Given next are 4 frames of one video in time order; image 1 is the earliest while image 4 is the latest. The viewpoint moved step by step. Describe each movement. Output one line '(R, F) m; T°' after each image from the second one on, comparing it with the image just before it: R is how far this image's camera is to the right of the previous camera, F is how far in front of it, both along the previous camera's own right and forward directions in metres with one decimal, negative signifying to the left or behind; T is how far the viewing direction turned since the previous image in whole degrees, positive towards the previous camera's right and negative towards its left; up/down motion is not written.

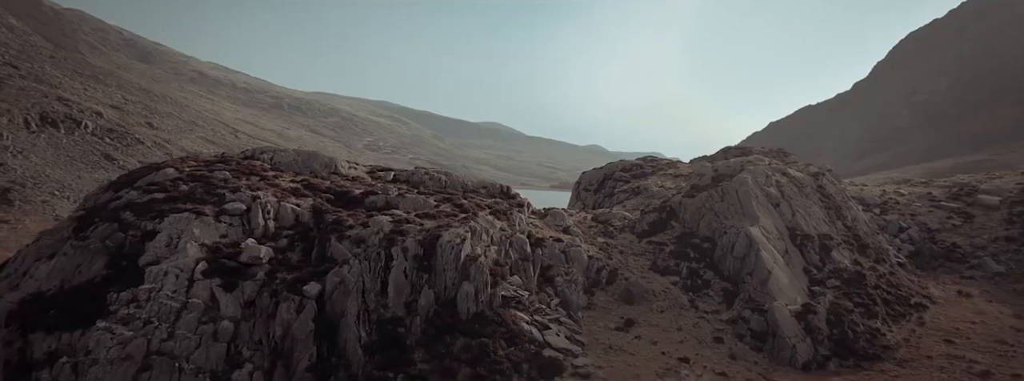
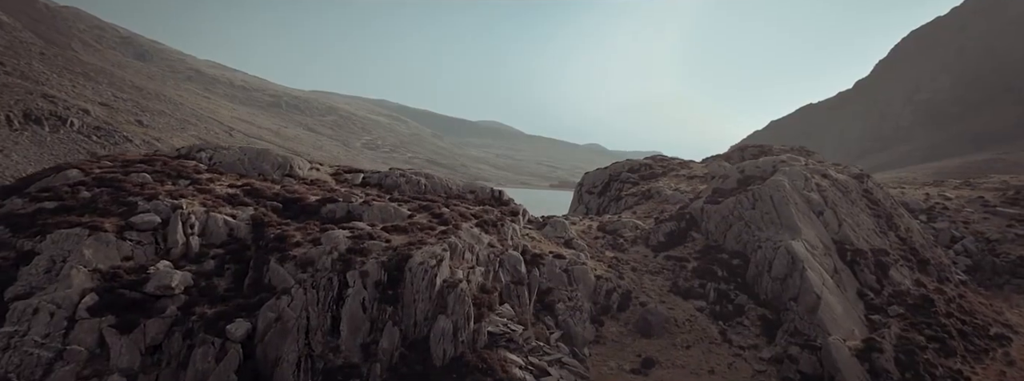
(+0.5, +8.4) m; 0°
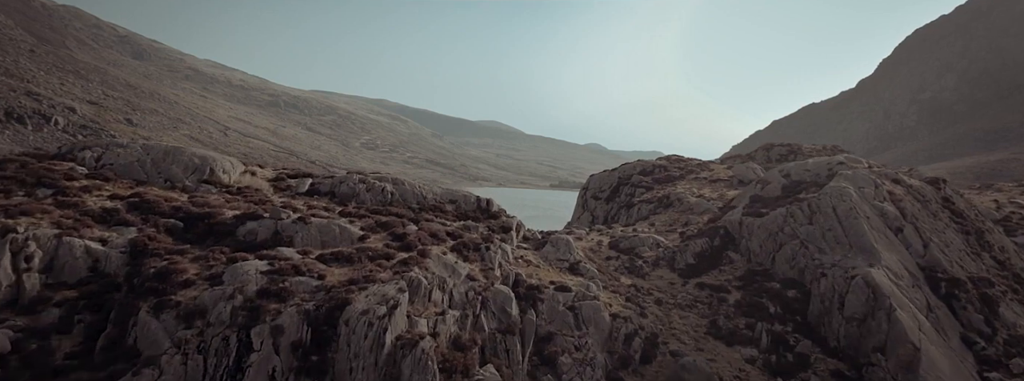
(+0.6, +9.8) m; 0°
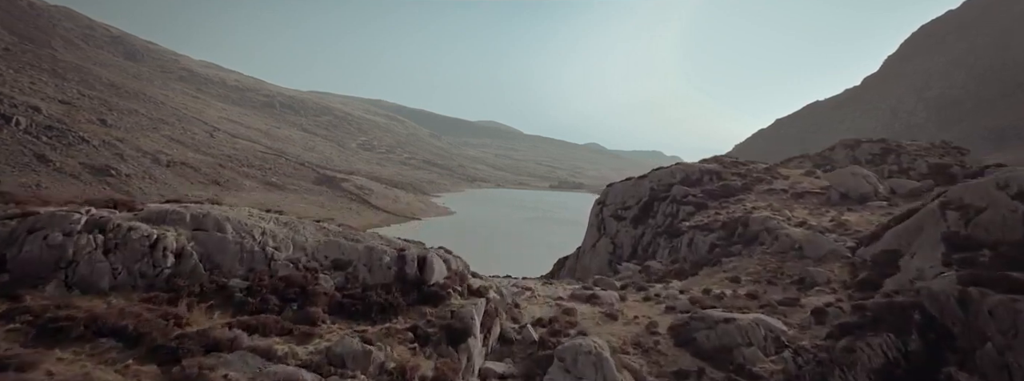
(+1.1, +21.2) m; 0°
